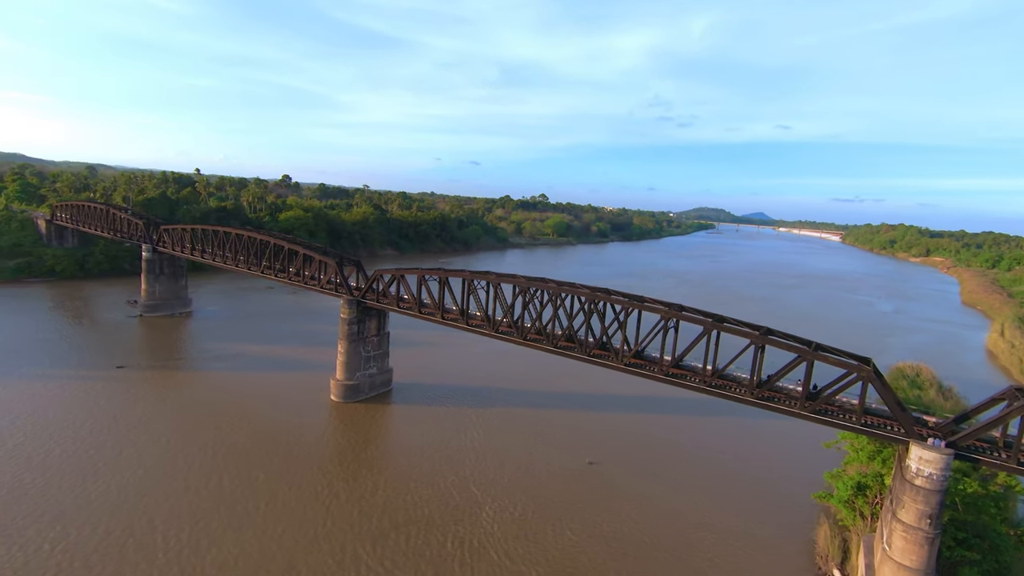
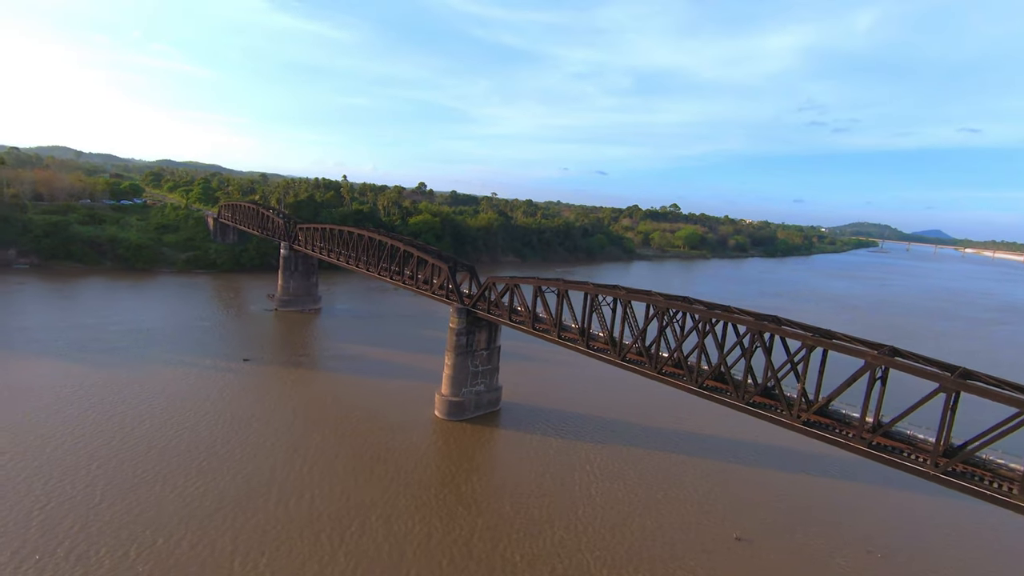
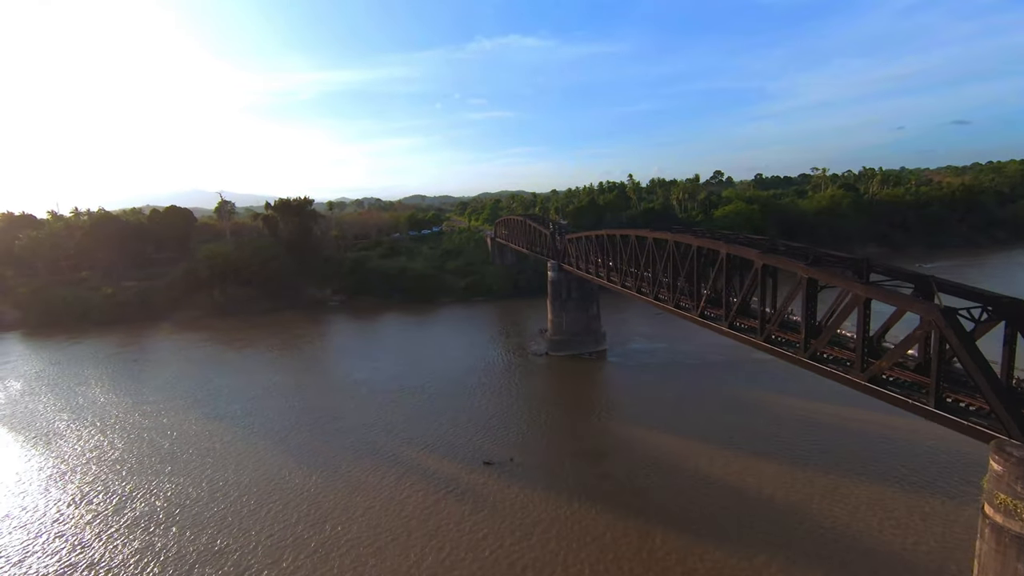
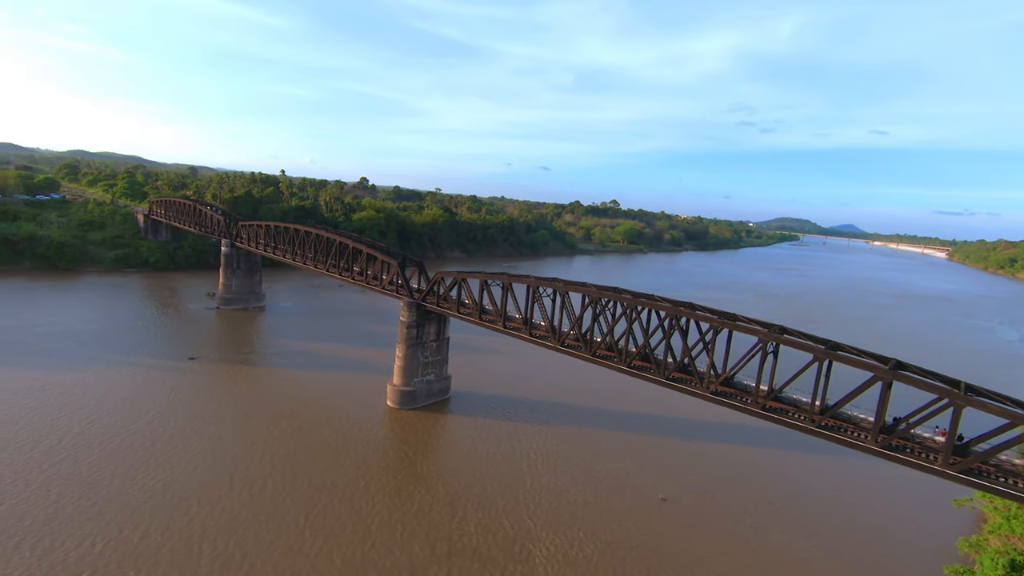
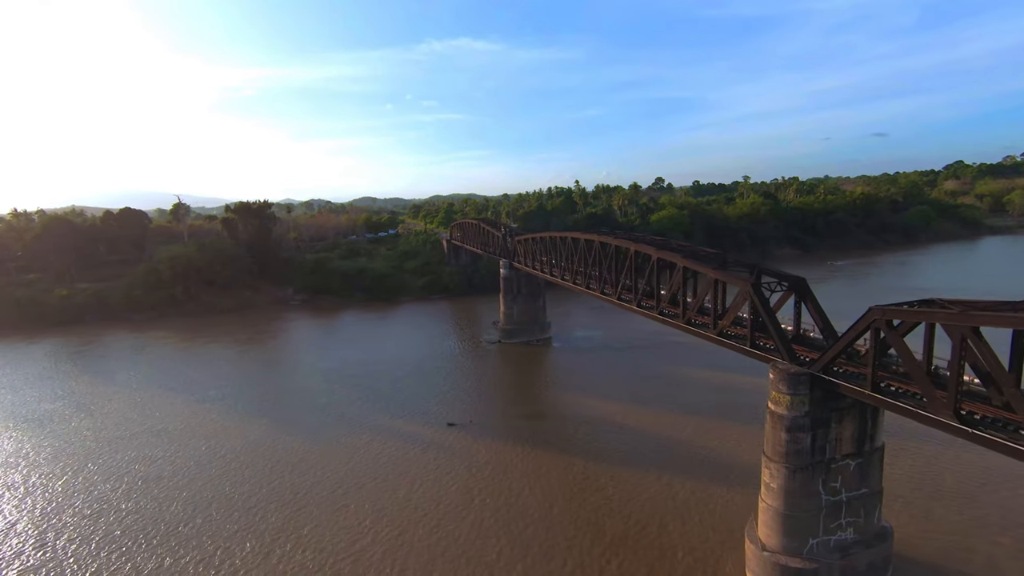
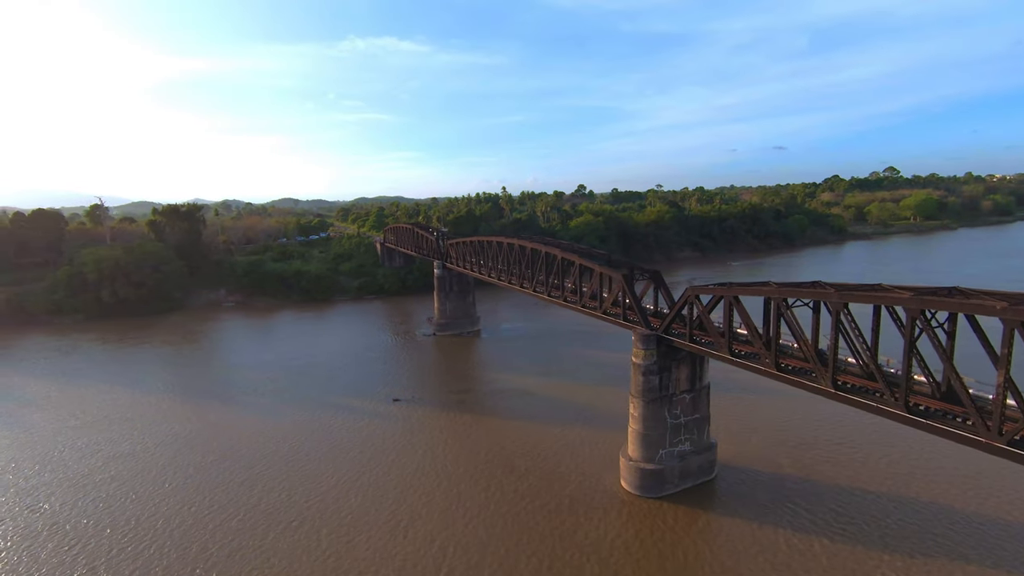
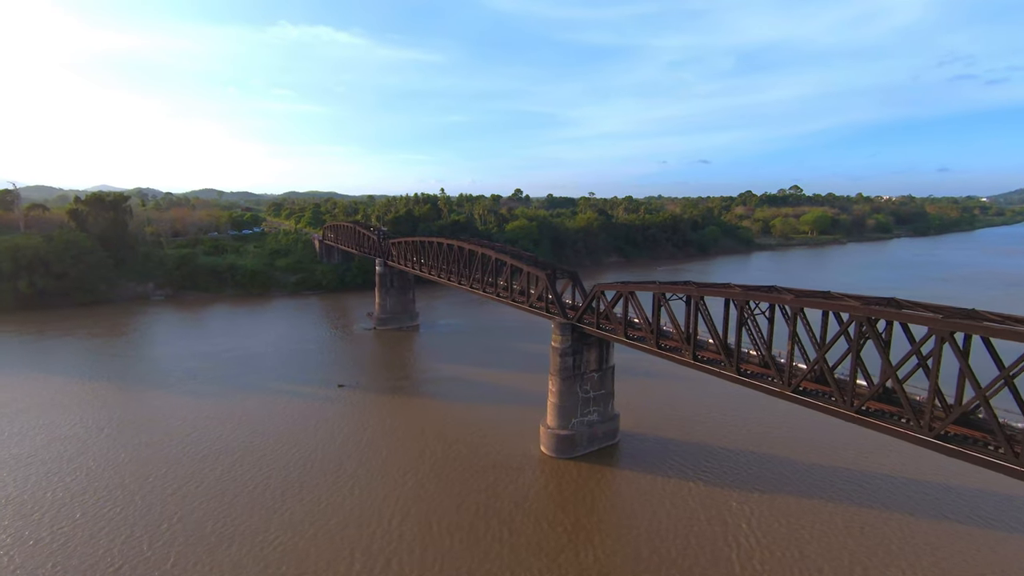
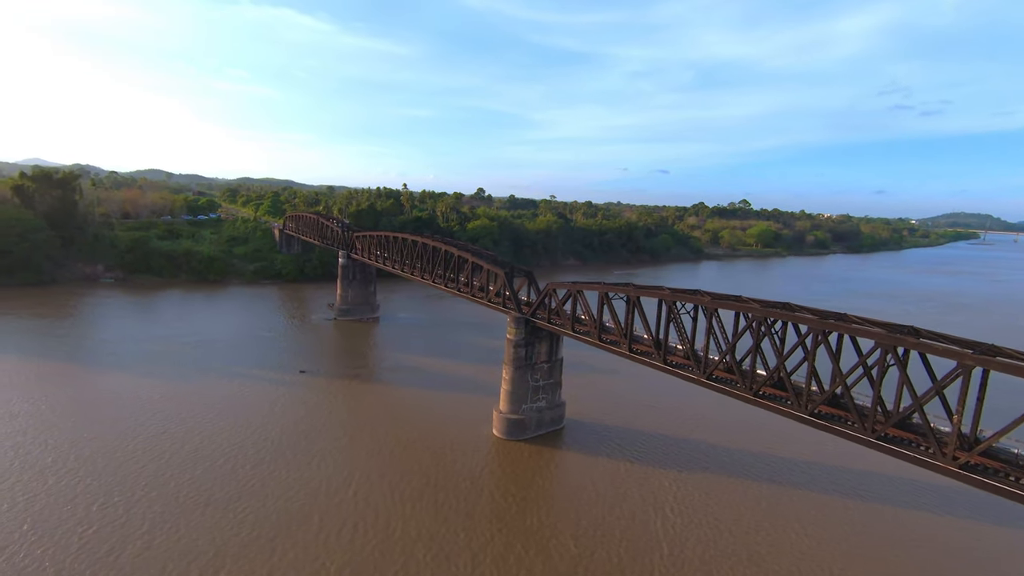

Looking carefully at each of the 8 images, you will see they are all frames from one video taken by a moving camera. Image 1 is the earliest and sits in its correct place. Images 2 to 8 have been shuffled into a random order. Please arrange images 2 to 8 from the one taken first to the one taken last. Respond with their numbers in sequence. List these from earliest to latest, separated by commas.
4, 2, 8, 7, 6, 5, 3
